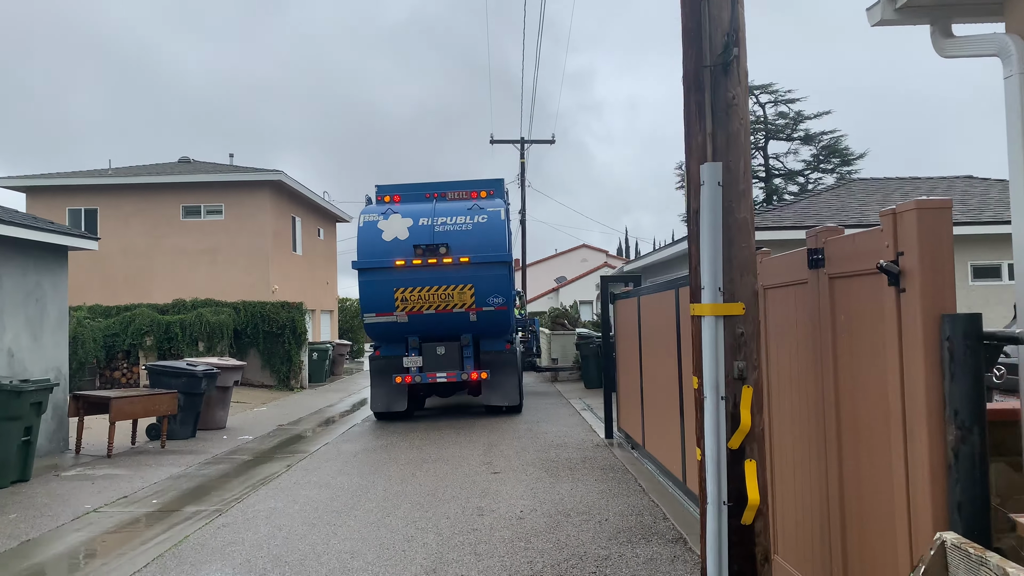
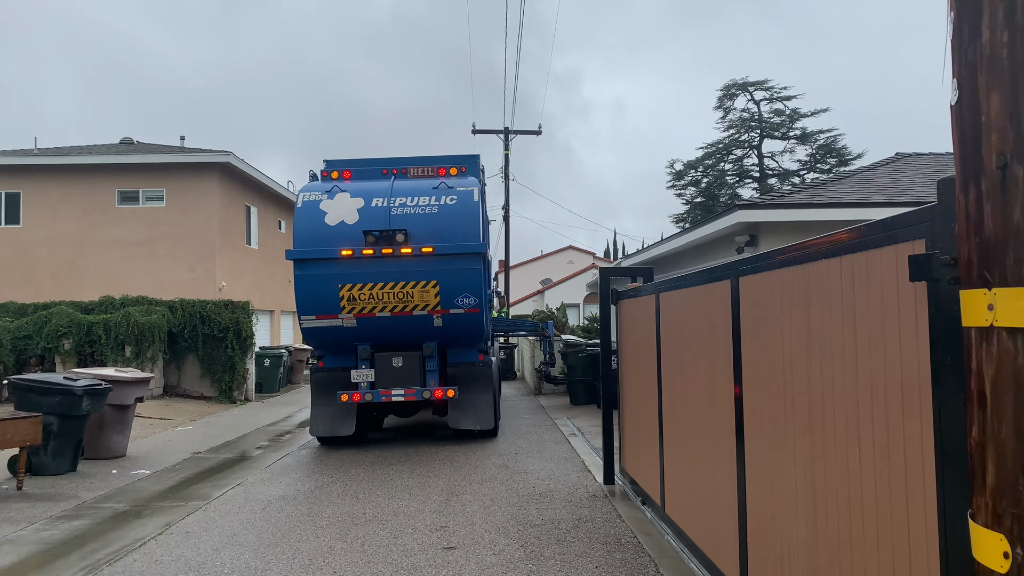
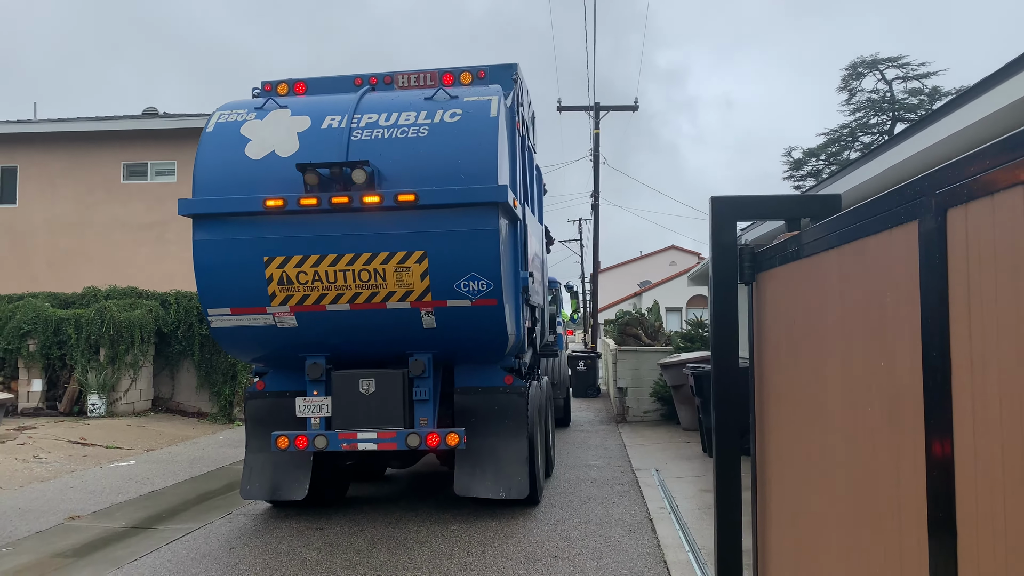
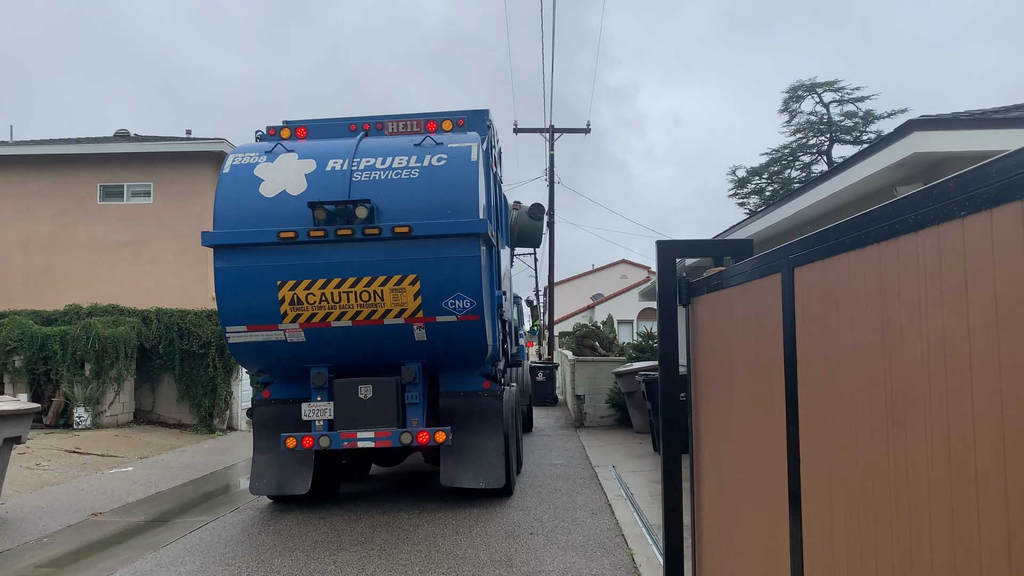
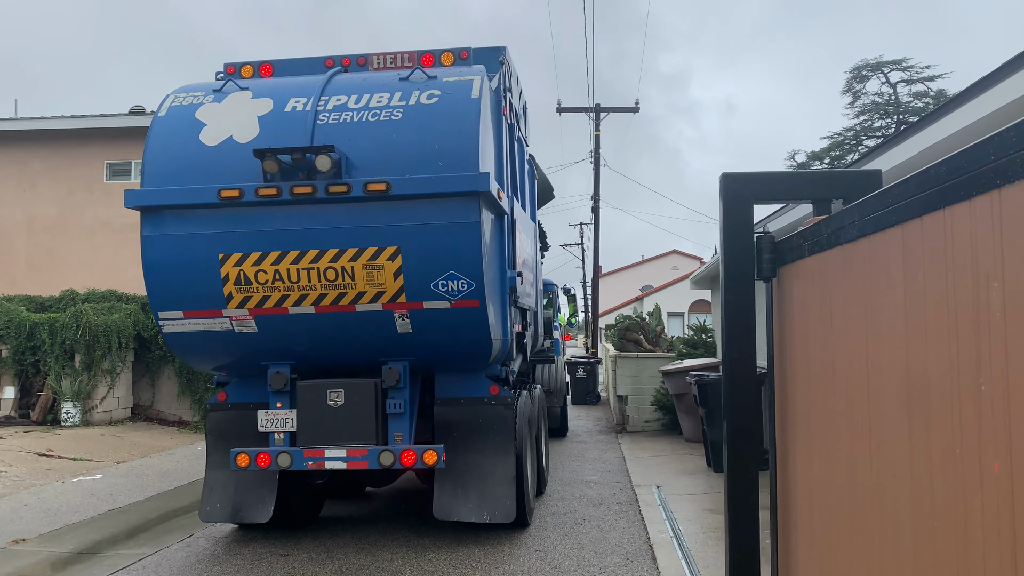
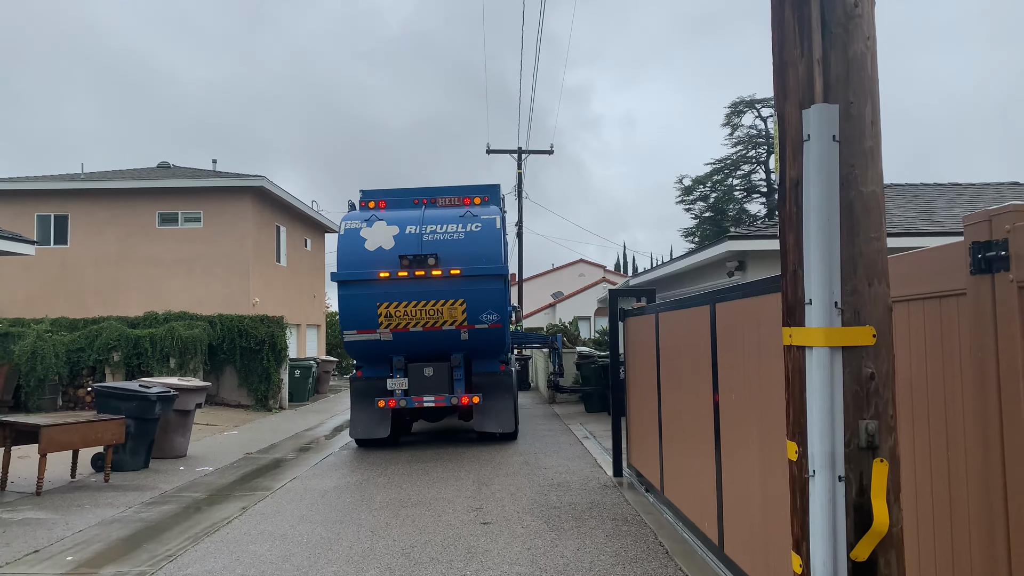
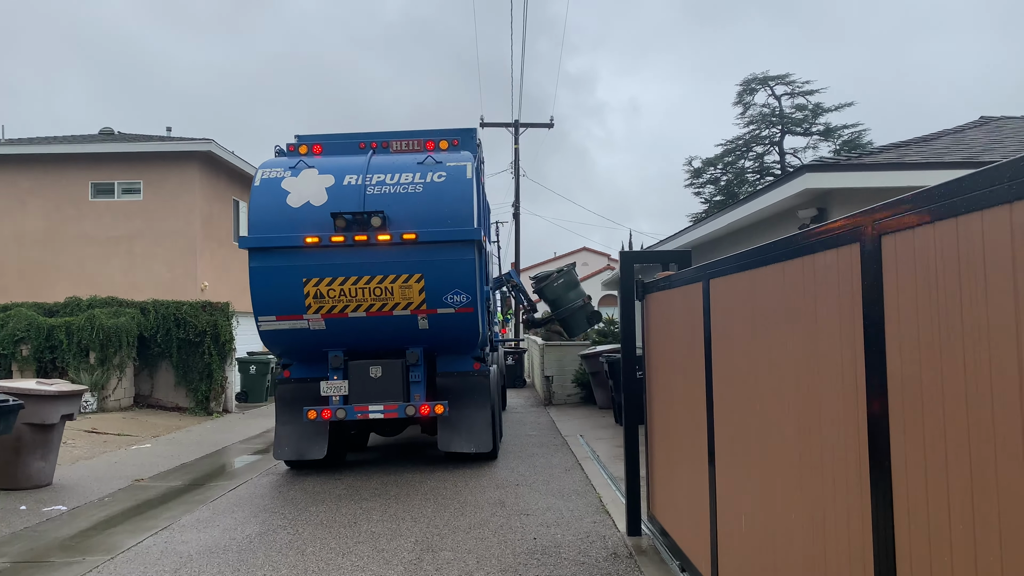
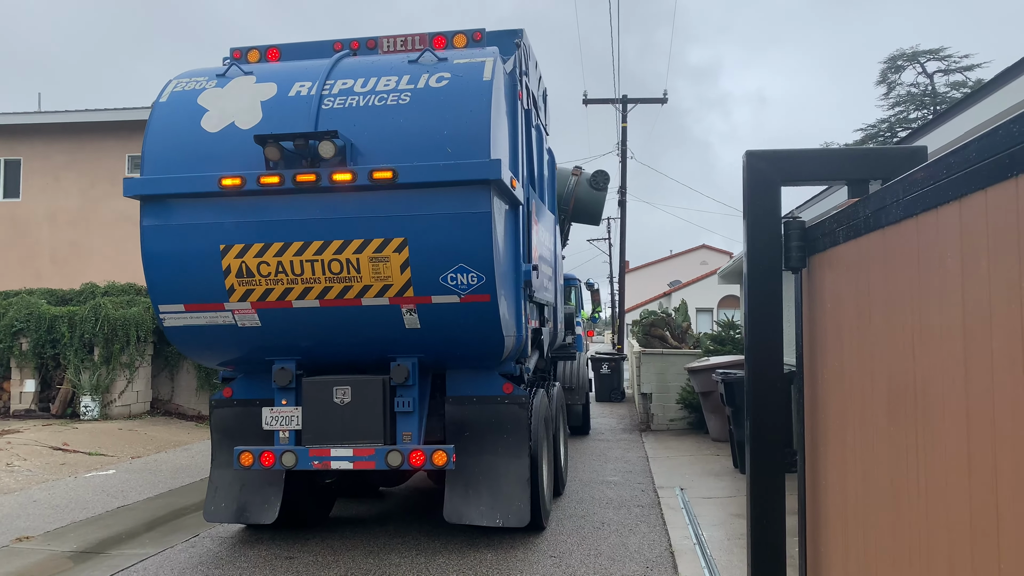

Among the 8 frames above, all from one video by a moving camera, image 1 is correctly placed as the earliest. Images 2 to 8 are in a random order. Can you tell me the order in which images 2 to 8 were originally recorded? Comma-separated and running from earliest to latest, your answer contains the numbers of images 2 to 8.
6, 2, 7, 4, 3, 5, 8
